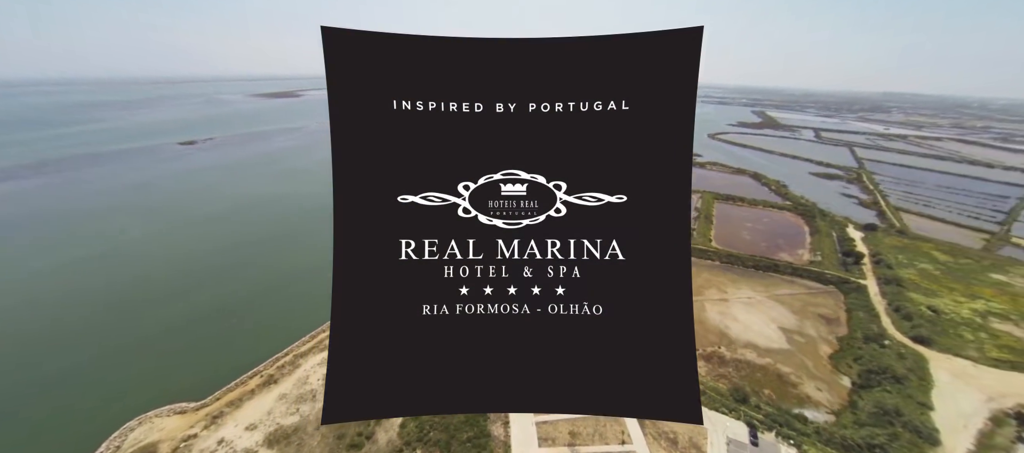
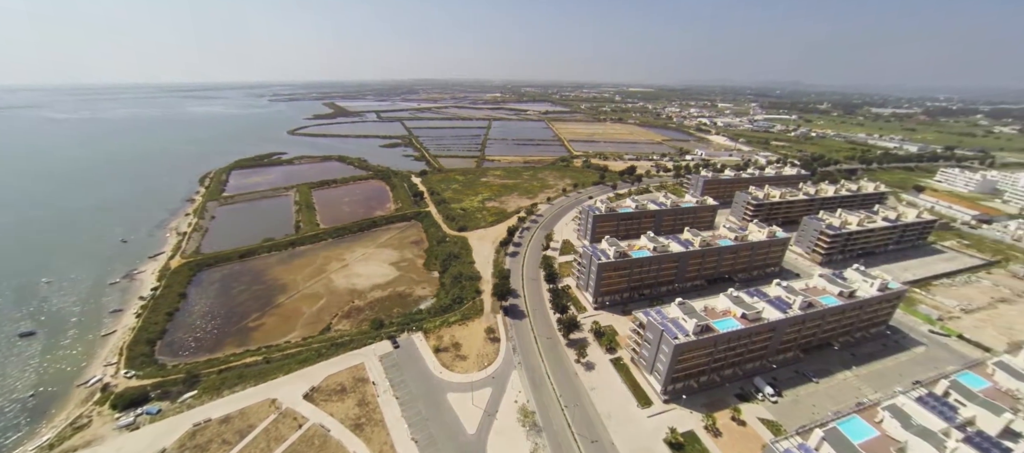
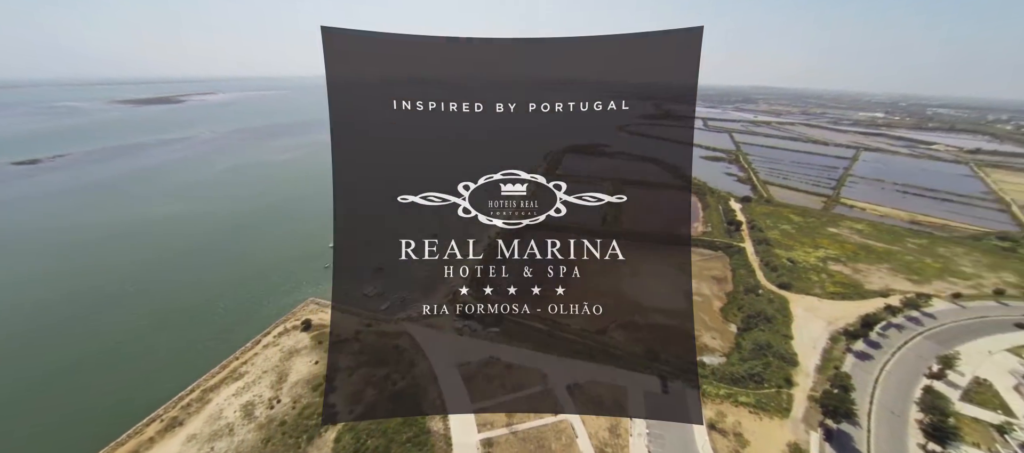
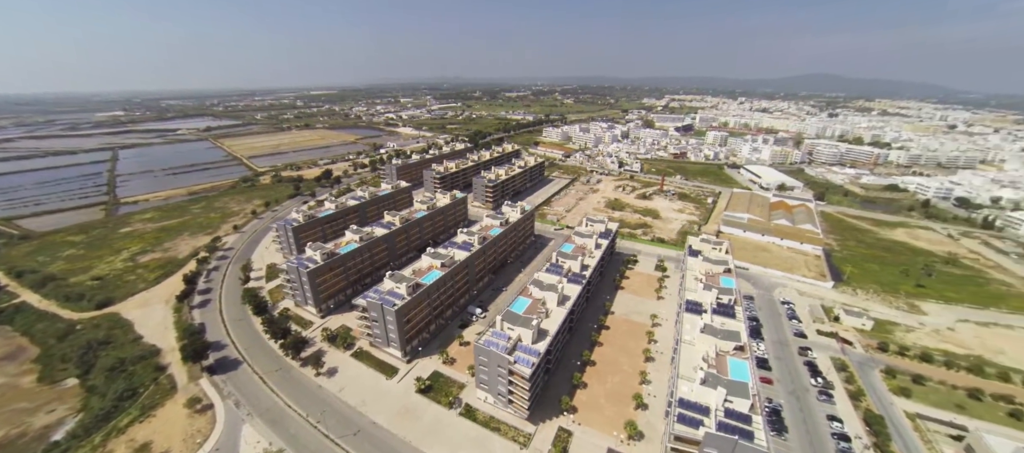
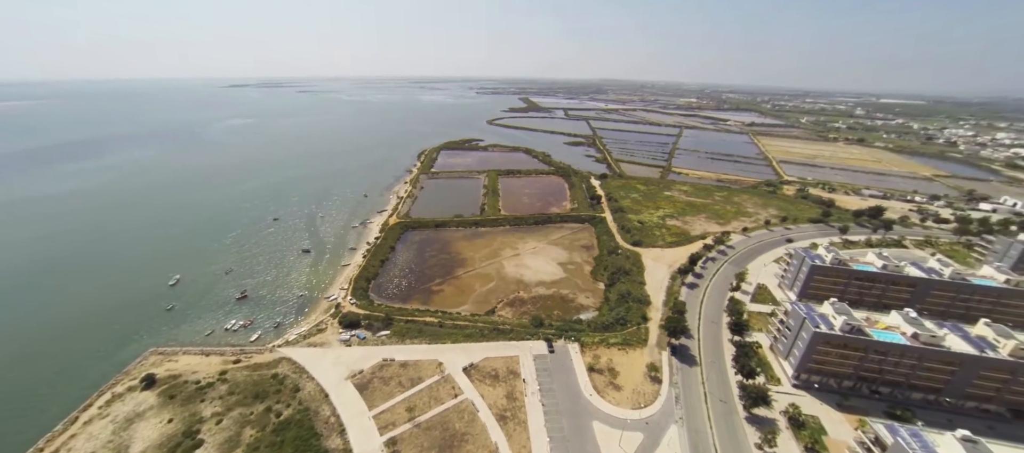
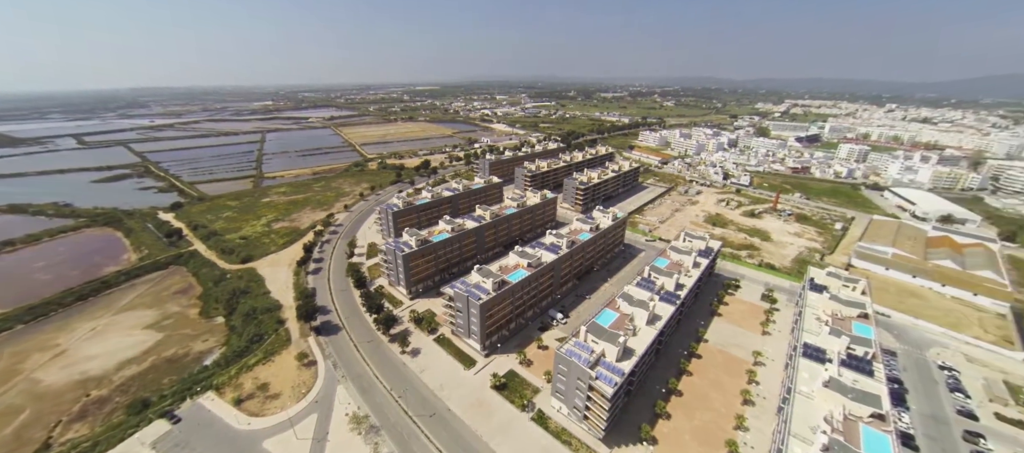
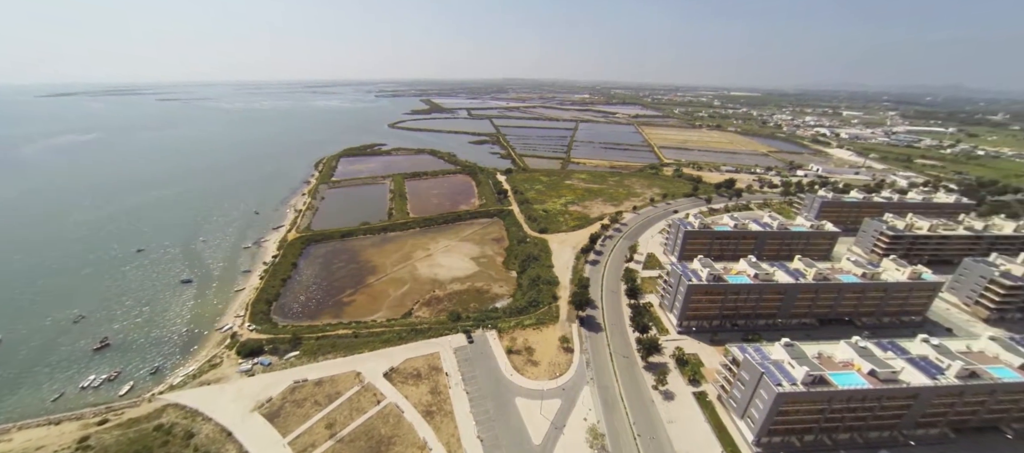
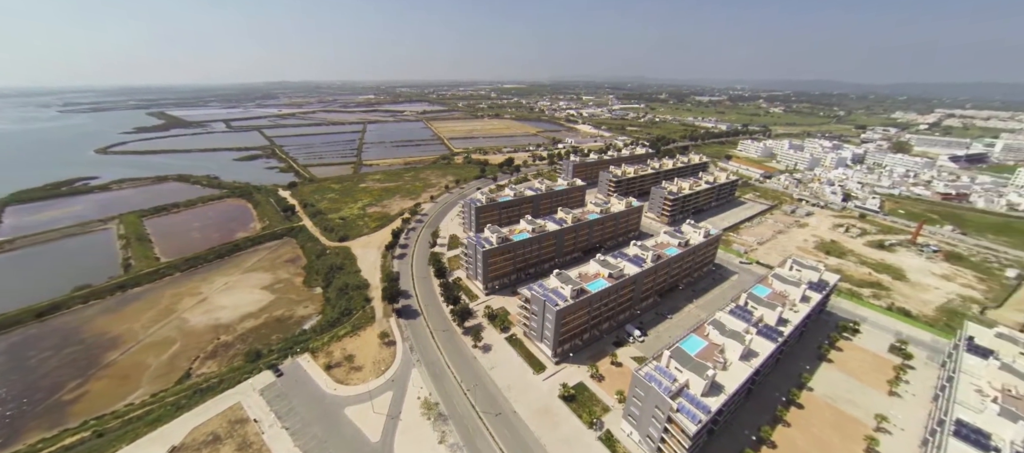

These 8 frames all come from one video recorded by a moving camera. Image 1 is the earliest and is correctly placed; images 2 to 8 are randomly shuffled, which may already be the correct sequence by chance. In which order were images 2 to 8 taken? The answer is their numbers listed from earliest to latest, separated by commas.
3, 5, 7, 2, 8, 6, 4
